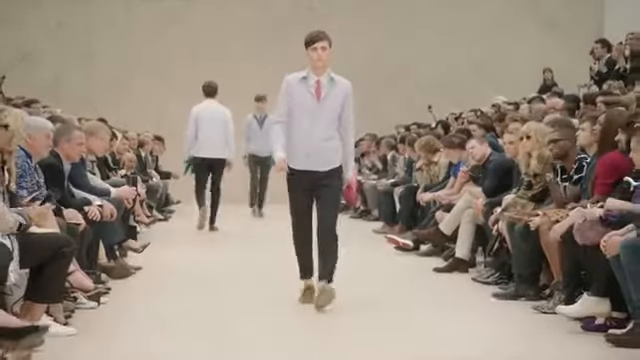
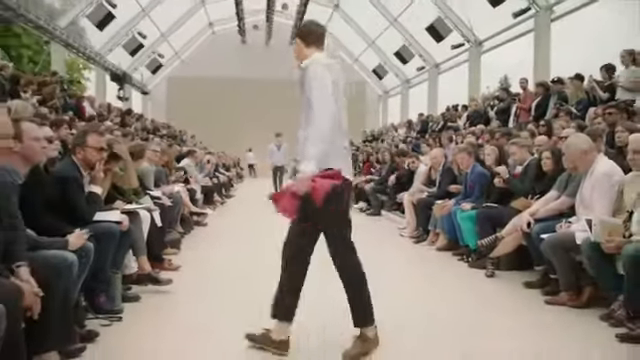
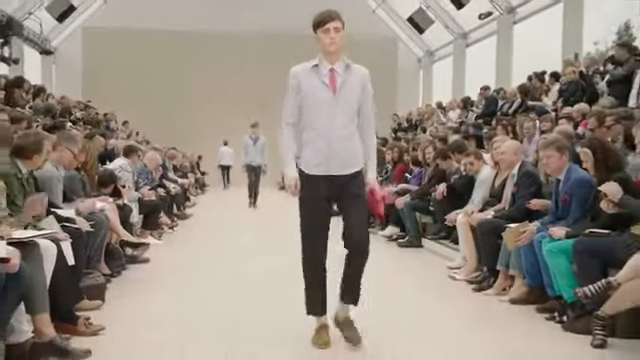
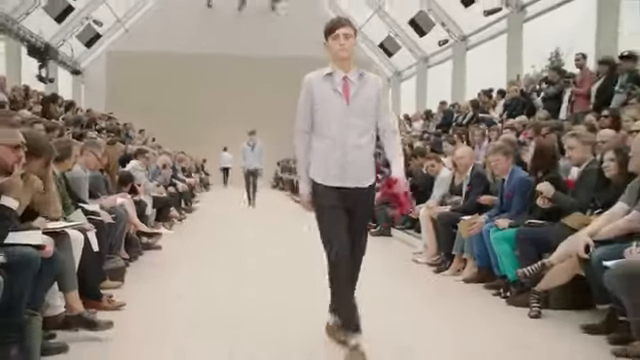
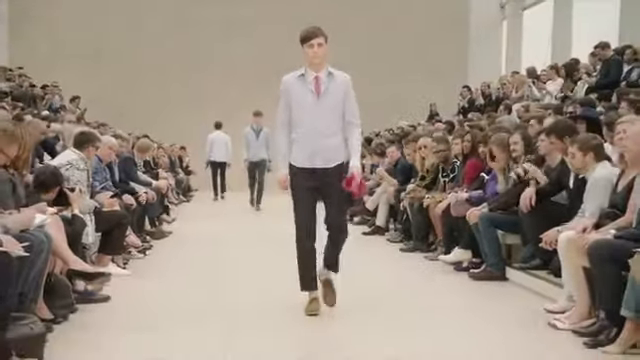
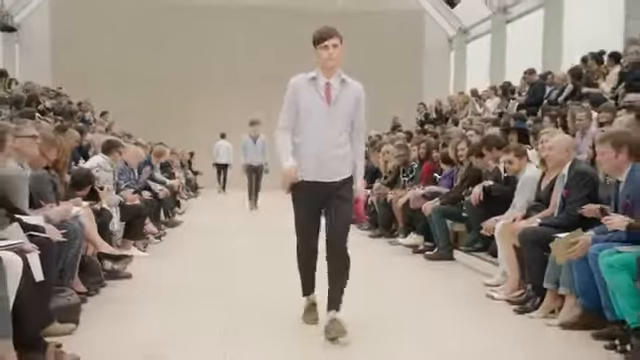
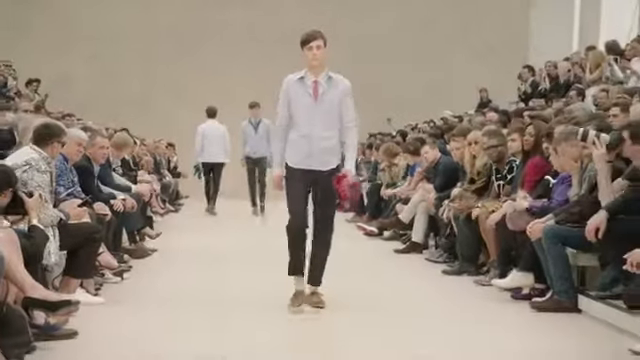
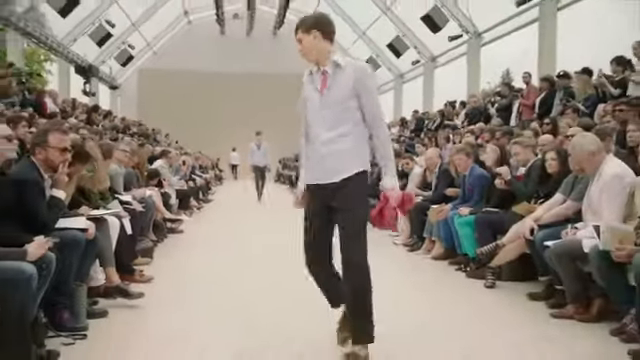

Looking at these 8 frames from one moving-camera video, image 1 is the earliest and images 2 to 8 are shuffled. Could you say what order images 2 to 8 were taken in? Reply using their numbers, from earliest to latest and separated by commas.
7, 5, 6, 3, 4, 8, 2
